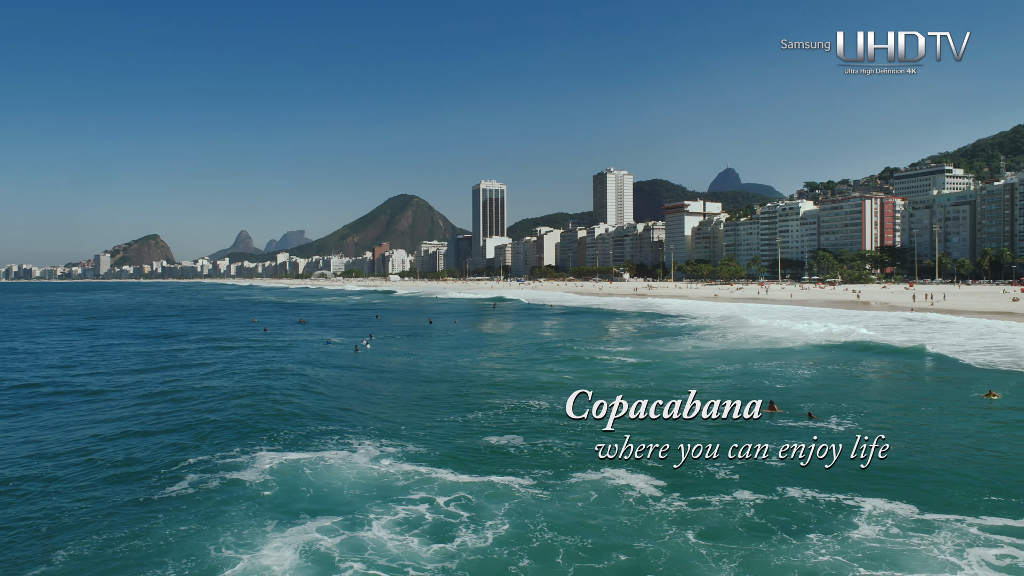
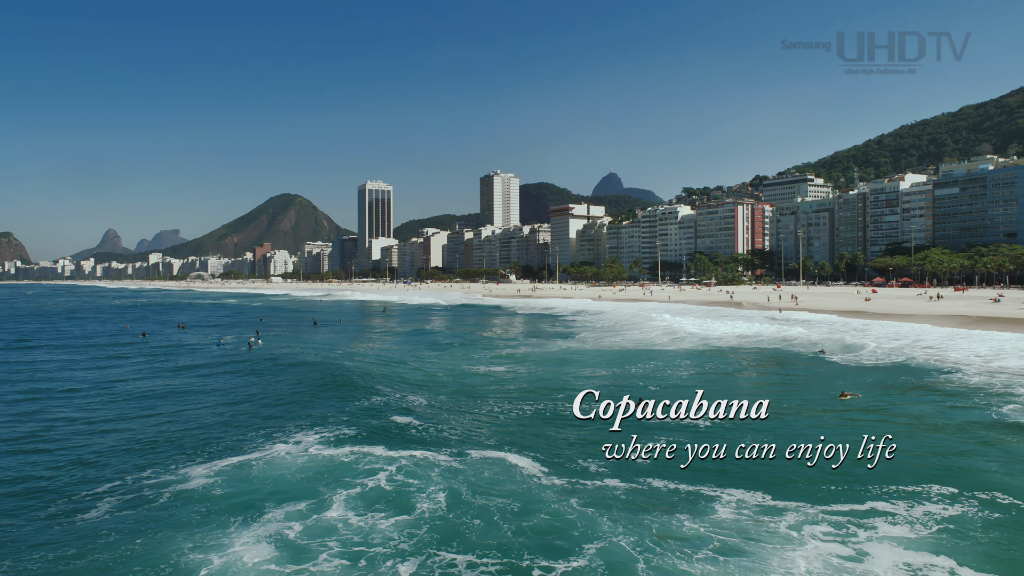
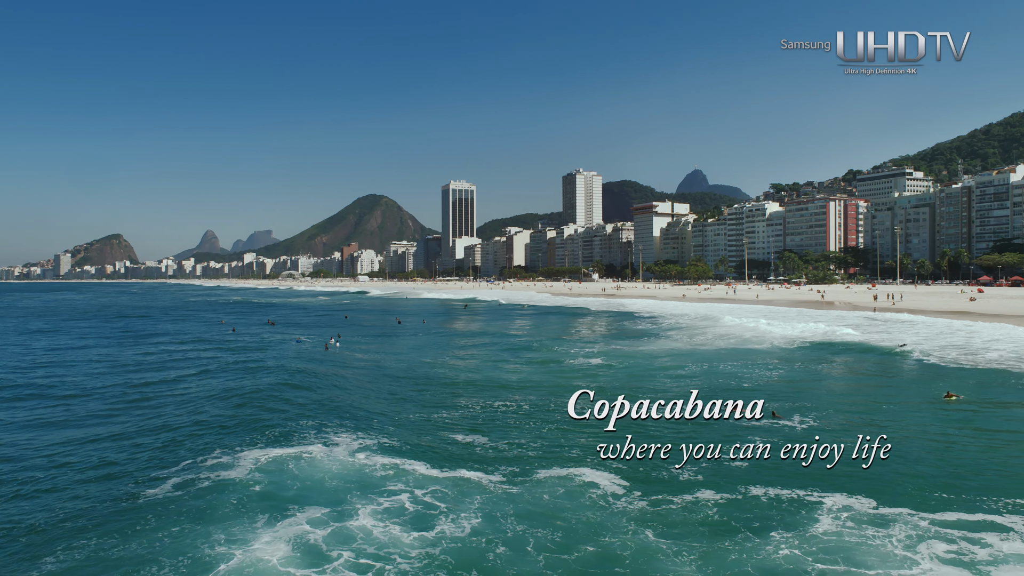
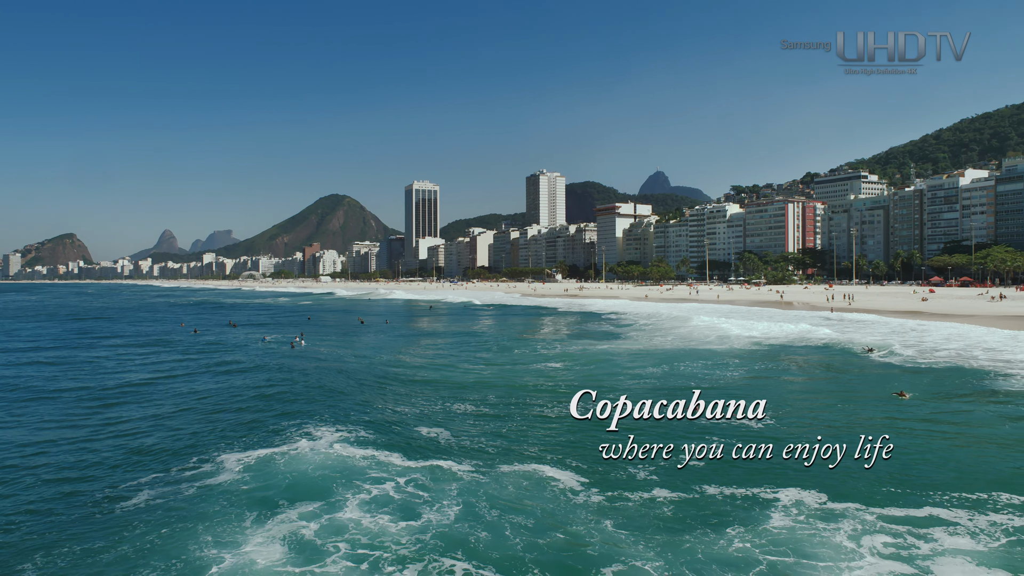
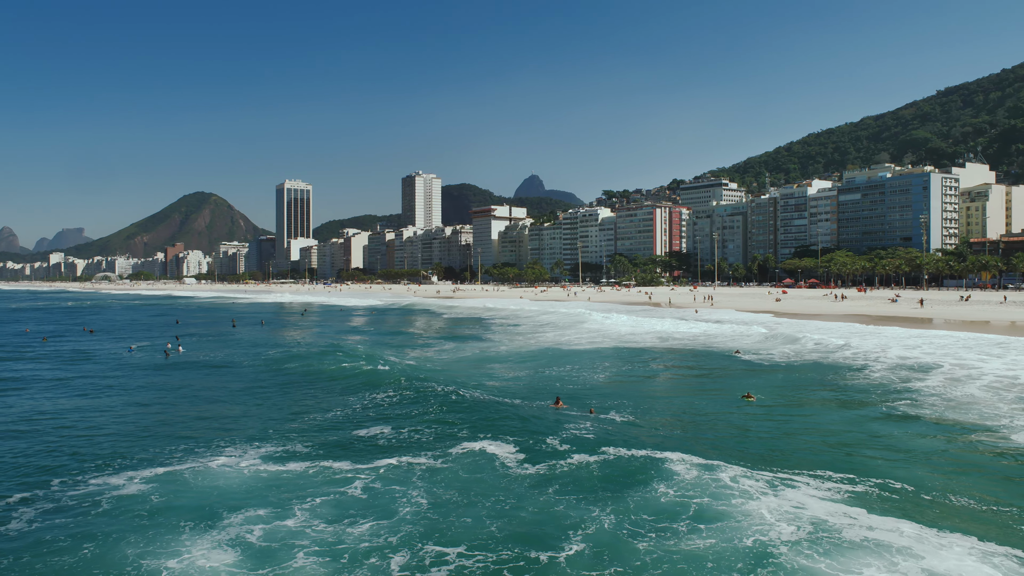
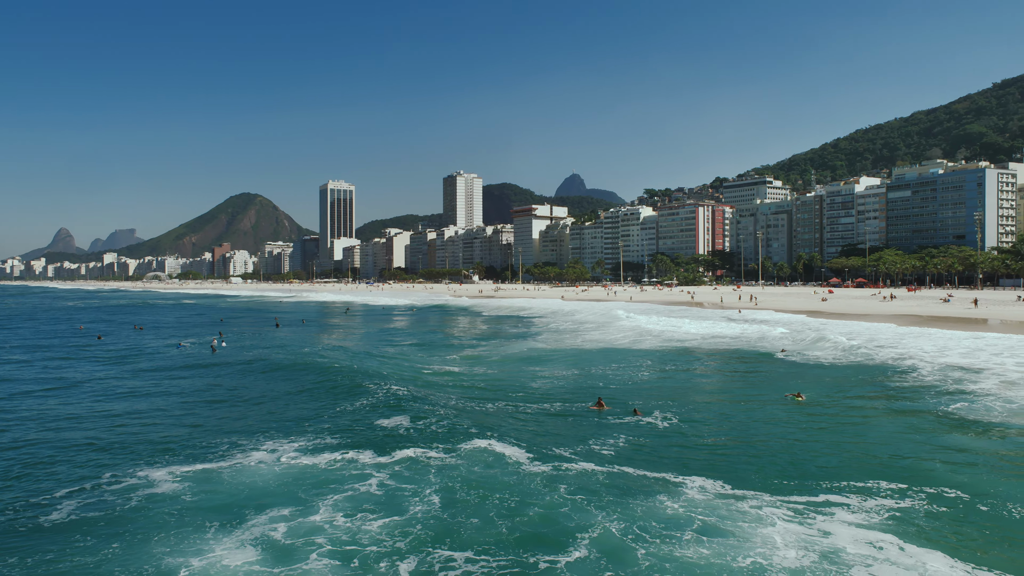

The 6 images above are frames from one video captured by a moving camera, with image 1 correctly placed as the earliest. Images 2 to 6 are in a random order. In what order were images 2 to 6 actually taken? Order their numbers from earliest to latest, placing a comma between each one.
3, 4, 2, 6, 5
